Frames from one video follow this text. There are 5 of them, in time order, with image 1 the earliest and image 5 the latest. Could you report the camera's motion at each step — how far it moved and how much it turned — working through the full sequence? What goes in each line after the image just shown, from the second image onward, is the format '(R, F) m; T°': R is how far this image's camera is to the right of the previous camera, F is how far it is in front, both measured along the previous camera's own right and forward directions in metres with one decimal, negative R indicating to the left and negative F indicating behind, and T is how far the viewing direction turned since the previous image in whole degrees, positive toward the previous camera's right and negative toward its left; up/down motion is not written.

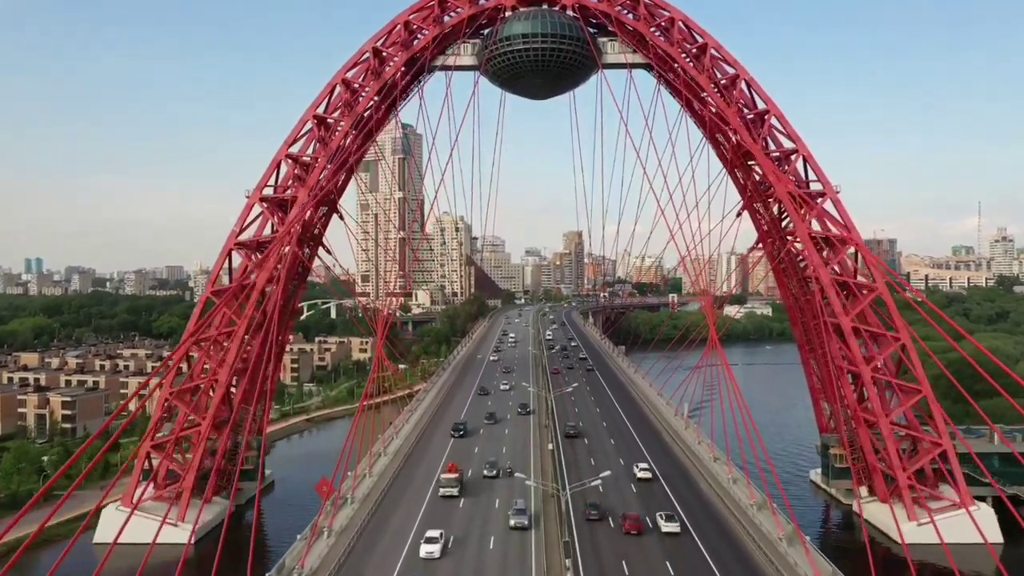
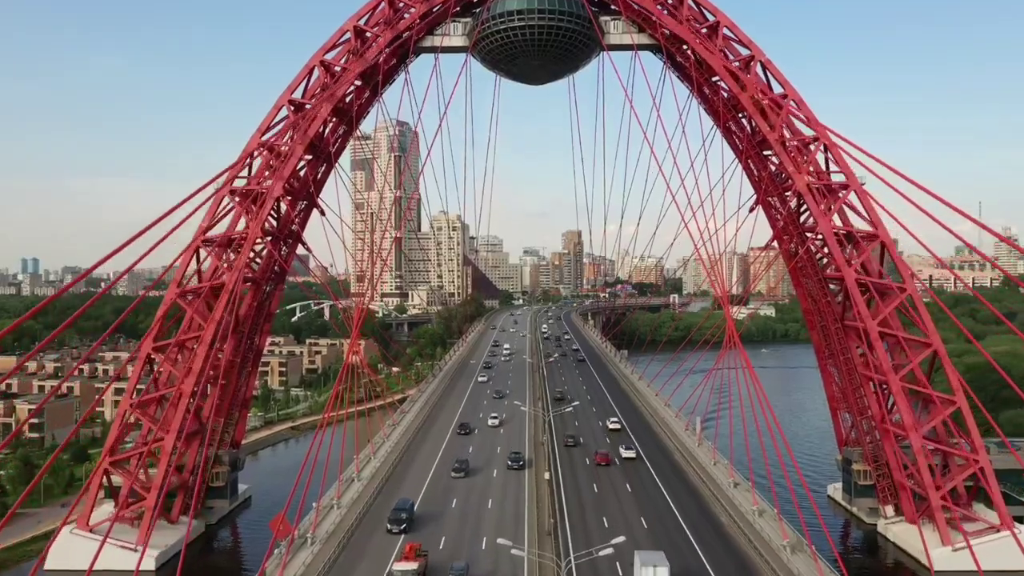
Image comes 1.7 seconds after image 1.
(+0.1, +1.9) m; 0°
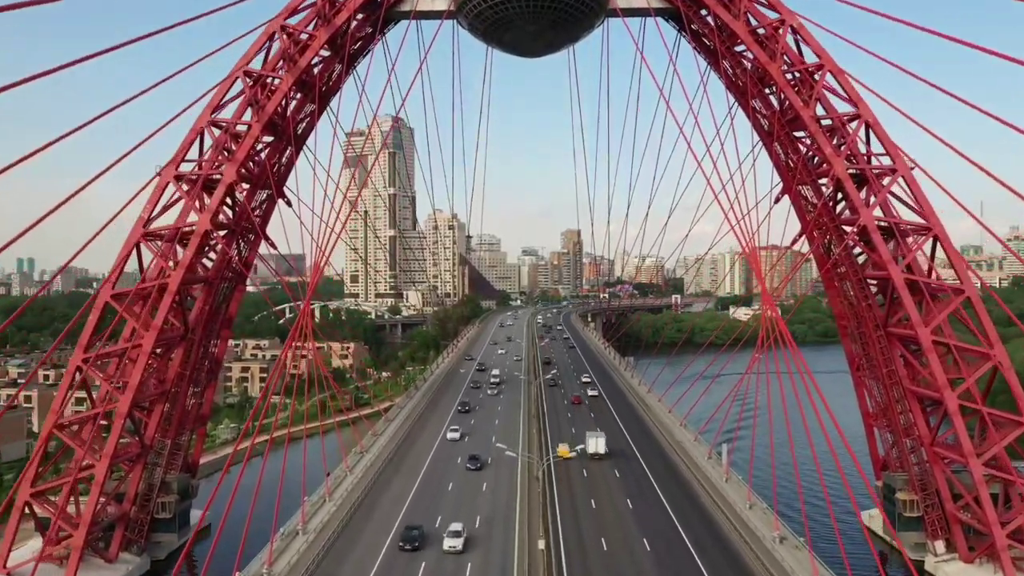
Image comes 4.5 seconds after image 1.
(+0.2, +2.9) m; 0°
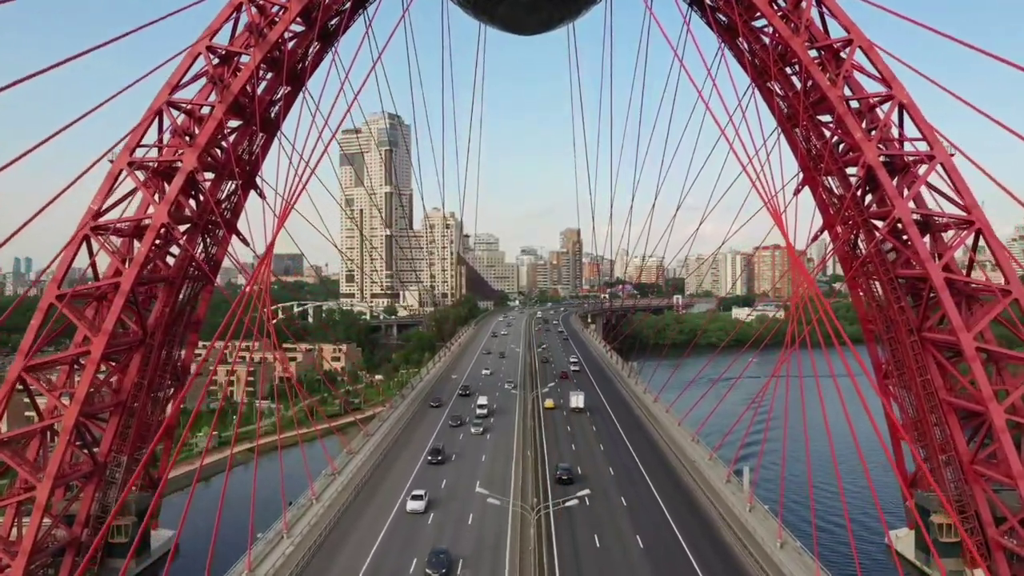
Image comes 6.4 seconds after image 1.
(+0.1, +1.8) m; 0°
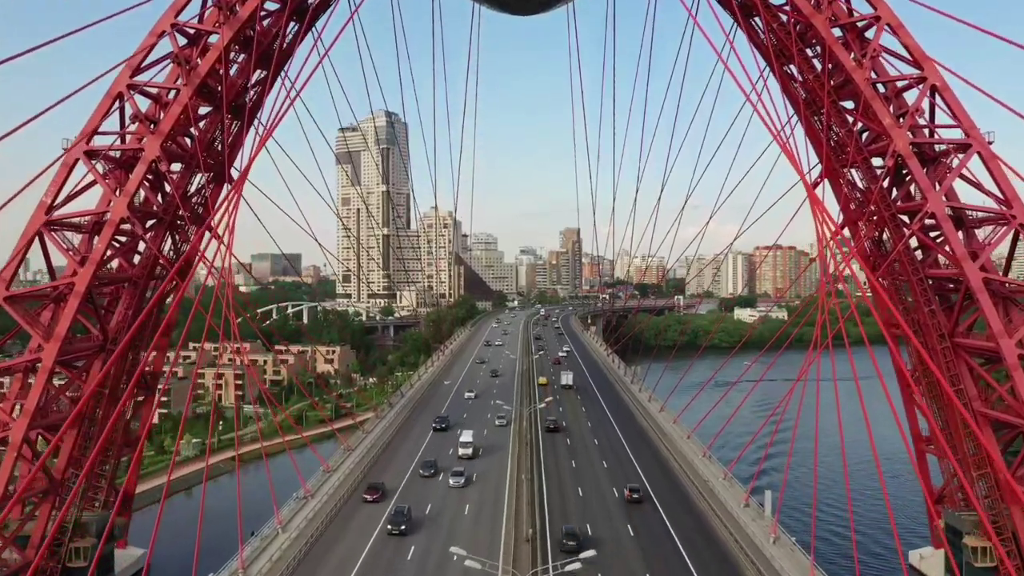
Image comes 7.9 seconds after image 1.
(+0.1, +1.4) m; 0°
